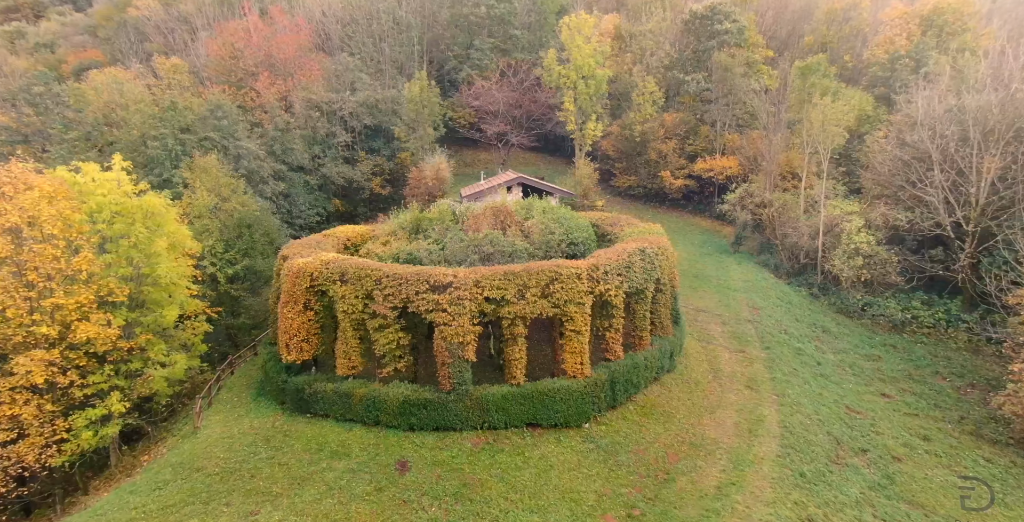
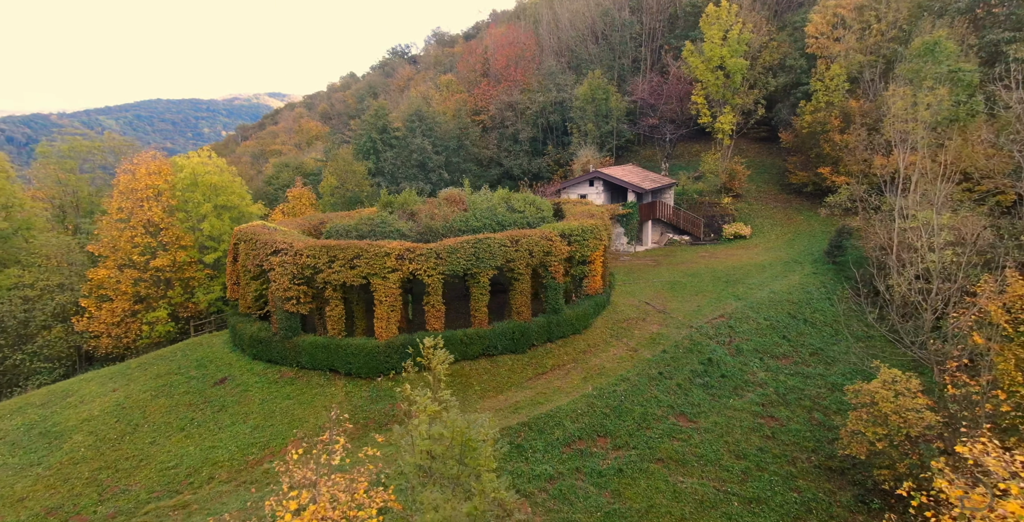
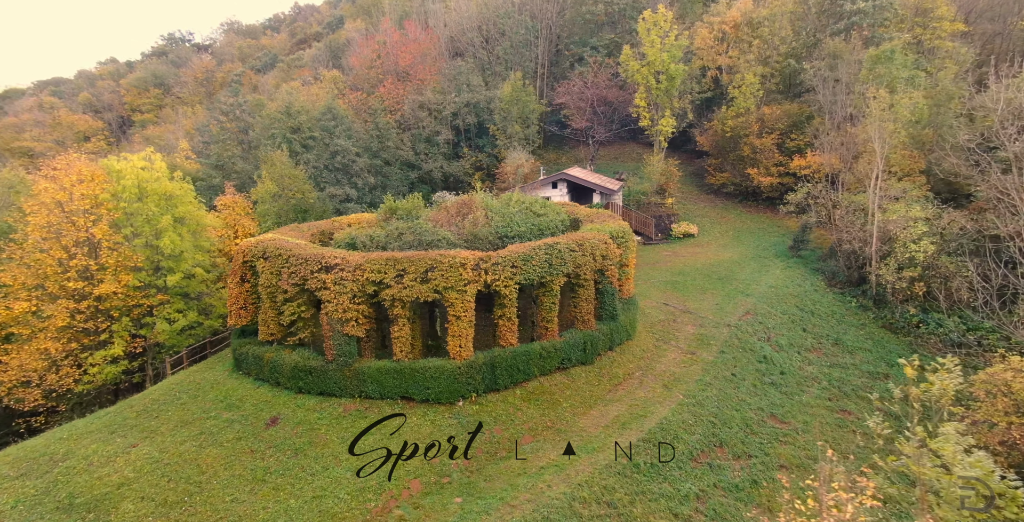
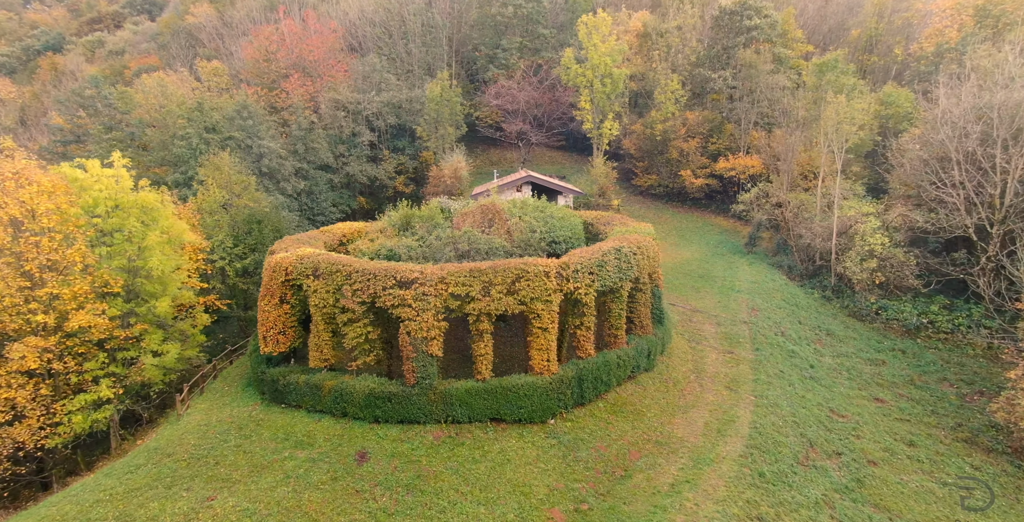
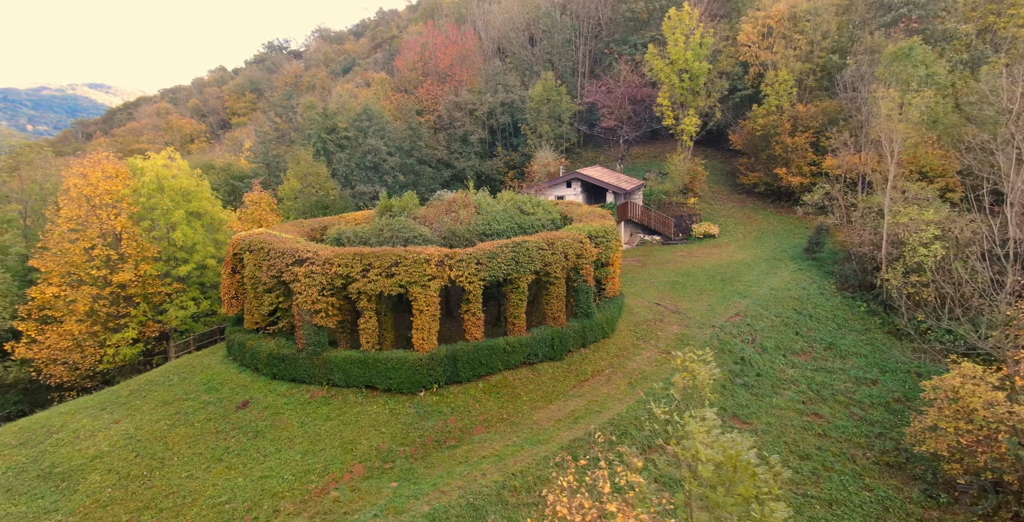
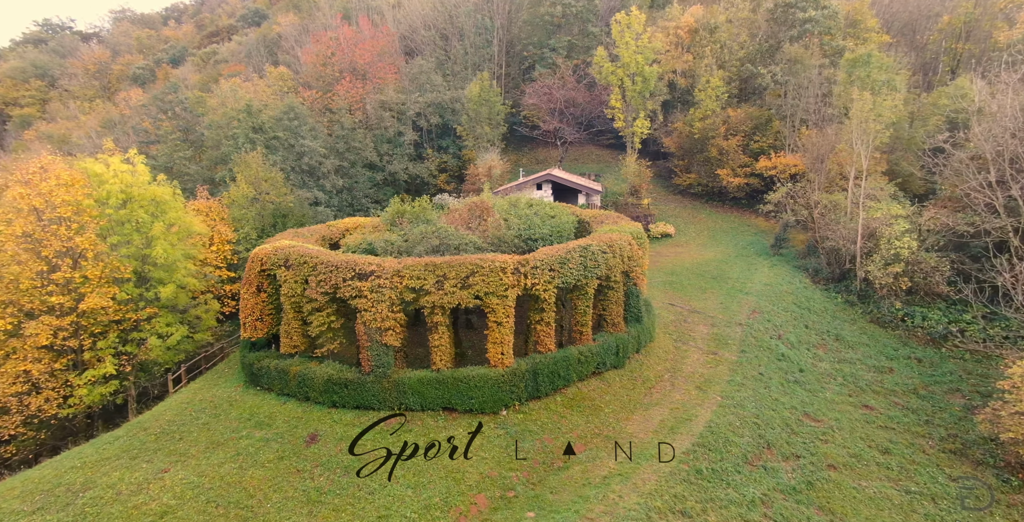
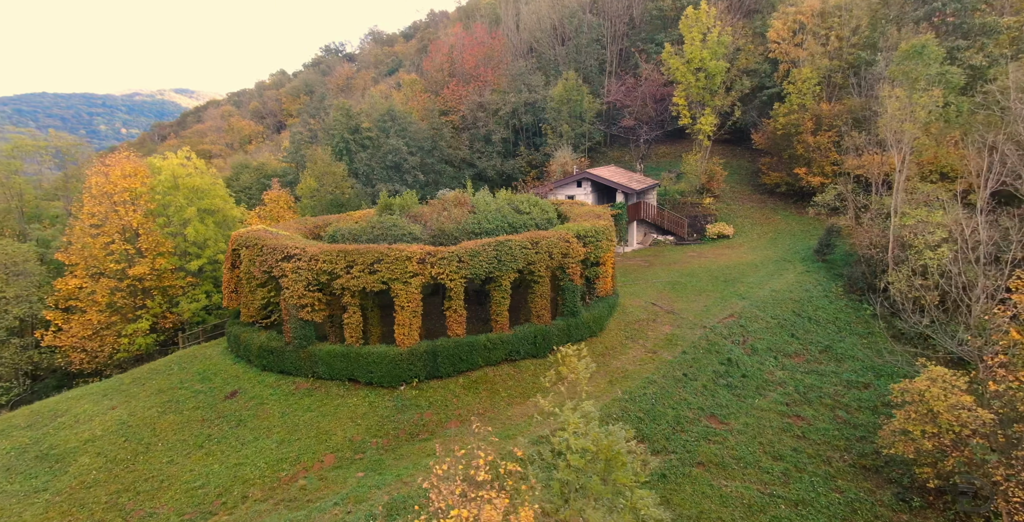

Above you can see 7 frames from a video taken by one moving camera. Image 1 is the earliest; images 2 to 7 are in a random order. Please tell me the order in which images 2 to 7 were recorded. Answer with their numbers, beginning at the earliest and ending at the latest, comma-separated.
4, 6, 3, 5, 7, 2
